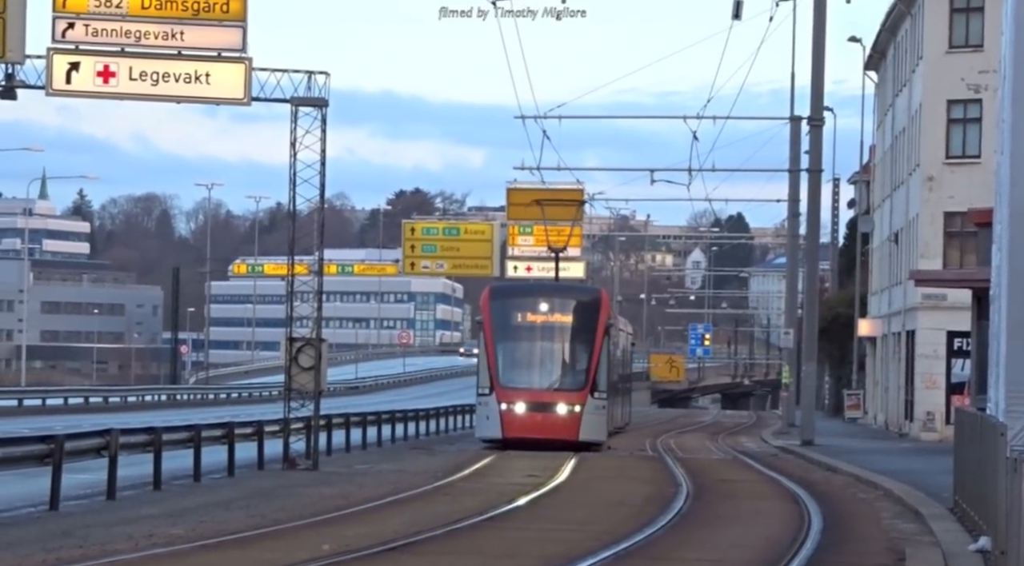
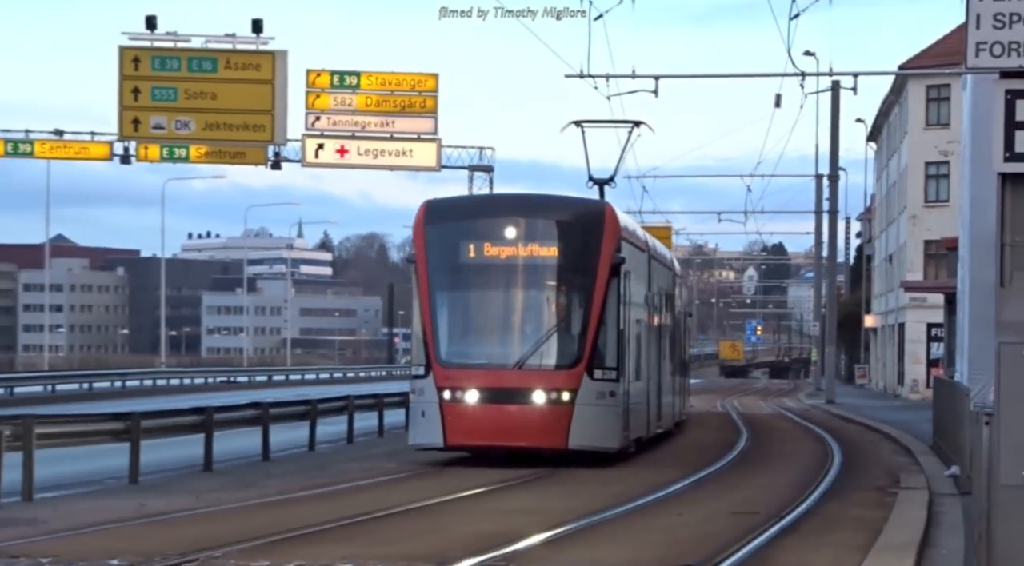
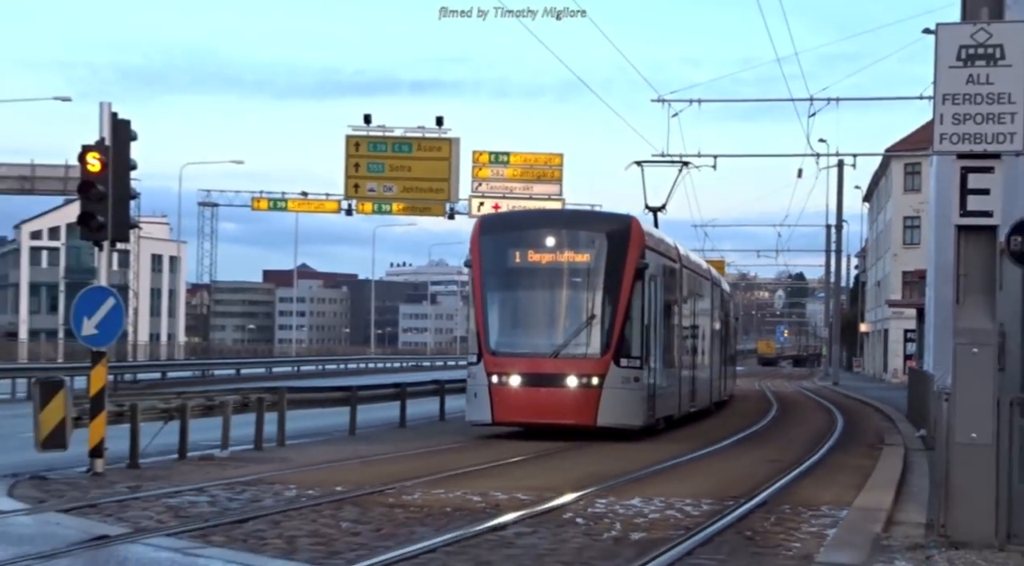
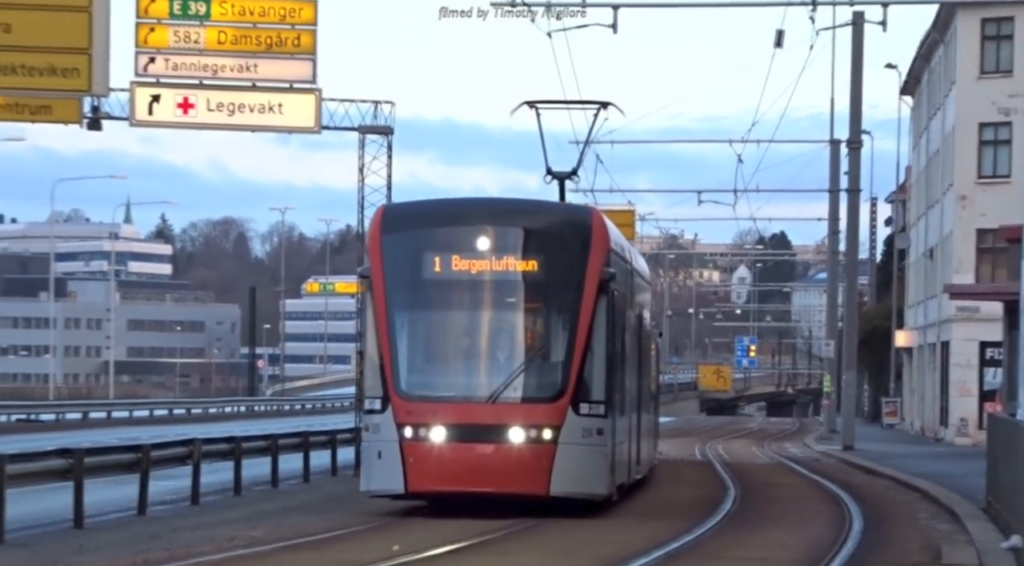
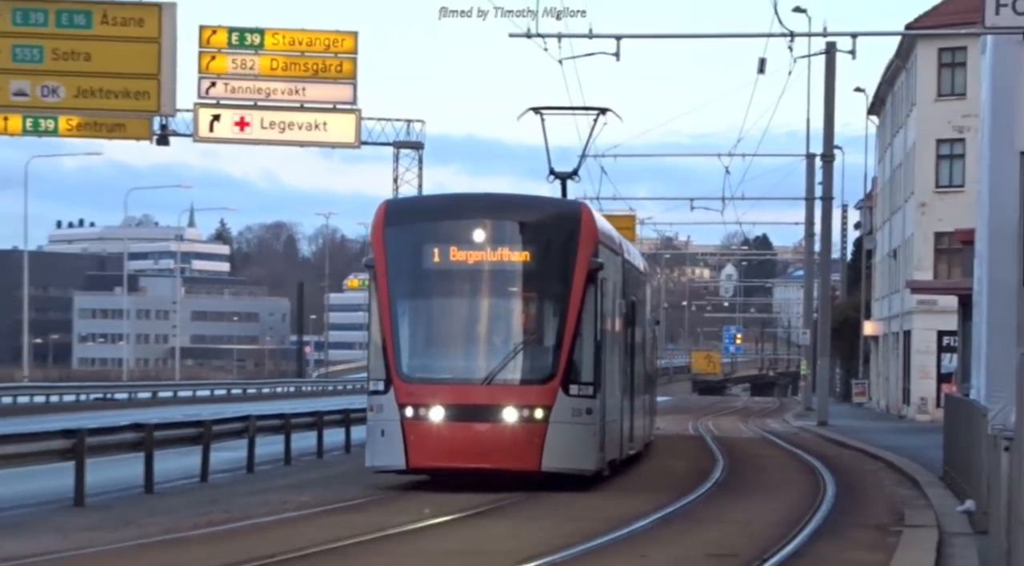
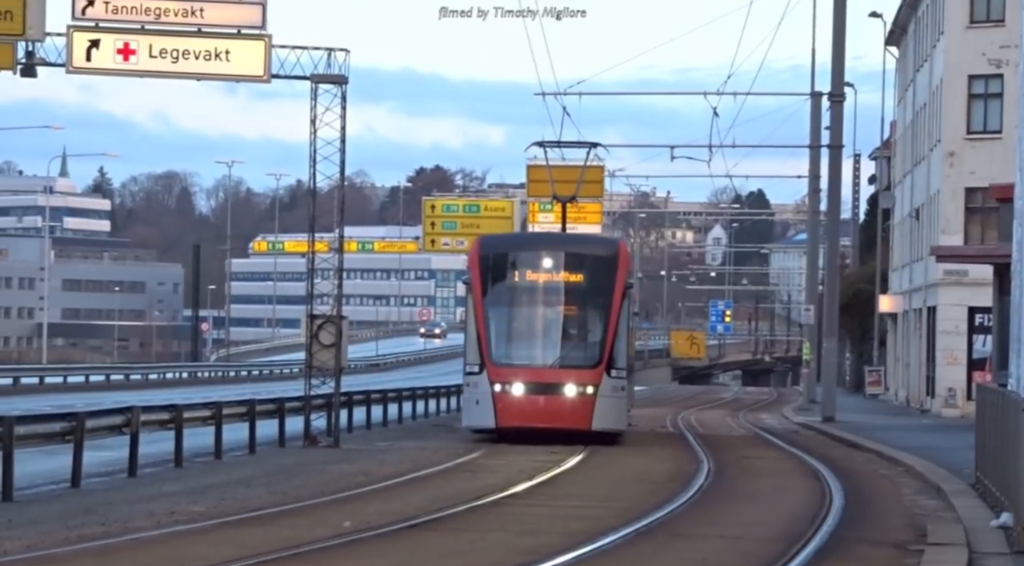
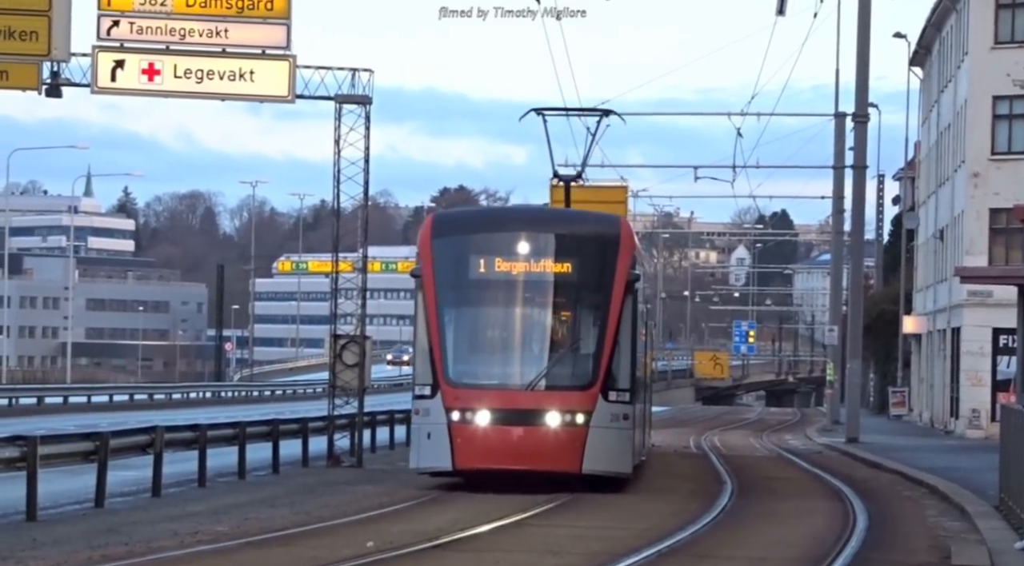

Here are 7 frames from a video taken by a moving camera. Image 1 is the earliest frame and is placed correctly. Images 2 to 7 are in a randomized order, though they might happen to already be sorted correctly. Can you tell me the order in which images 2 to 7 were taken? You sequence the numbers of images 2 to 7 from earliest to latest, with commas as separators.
6, 7, 4, 5, 2, 3
